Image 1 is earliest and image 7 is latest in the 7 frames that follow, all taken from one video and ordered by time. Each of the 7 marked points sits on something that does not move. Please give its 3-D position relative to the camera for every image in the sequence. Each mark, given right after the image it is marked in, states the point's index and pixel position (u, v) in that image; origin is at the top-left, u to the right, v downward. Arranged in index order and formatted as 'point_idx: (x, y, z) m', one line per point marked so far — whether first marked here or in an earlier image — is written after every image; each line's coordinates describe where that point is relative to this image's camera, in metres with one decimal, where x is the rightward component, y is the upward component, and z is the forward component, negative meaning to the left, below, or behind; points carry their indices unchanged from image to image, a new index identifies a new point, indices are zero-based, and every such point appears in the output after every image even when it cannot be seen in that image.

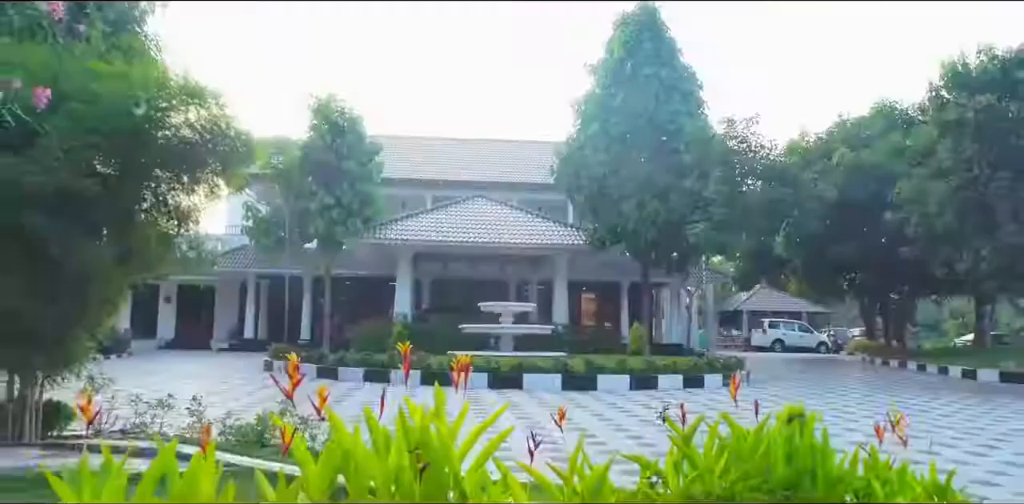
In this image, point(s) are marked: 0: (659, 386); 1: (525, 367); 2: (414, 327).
0: (+2.3, -2.1, +13.5) m
1: (+0.2, -1.8, +13.2) m
2: (-2.2, -1.7, +19.2) m
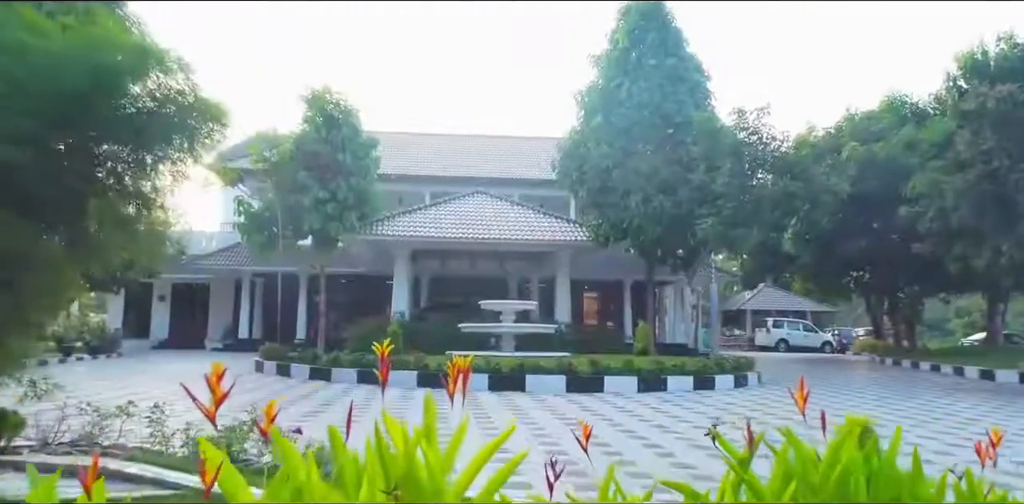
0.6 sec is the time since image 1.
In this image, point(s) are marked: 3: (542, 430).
0: (+2.3, -2.1, +12.8) m
1: (+0.2, -1.7, +12.6) m
2: (-2.2, -1.6, +18.5) m
3: (+0.3, -1.9, +9.4) m
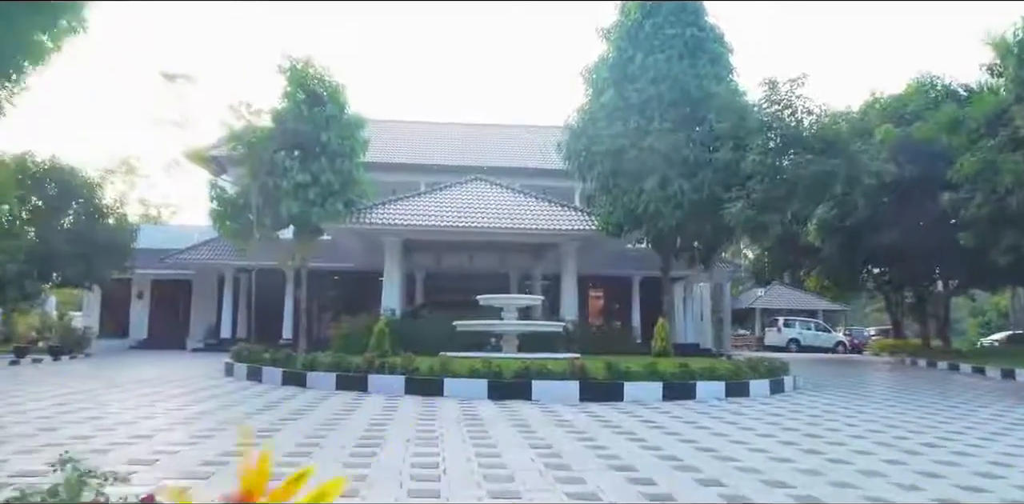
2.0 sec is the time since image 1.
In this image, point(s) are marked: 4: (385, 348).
0: (+2.4, -1.9, +11.0) m
1: (+0.3, -1.5, +10.7) m
2: (-2.1, -1.4, +16.7) m
3: (+0.3, -1.7, +7.6) m
4: (-2.0, -1.5, +13.4) m
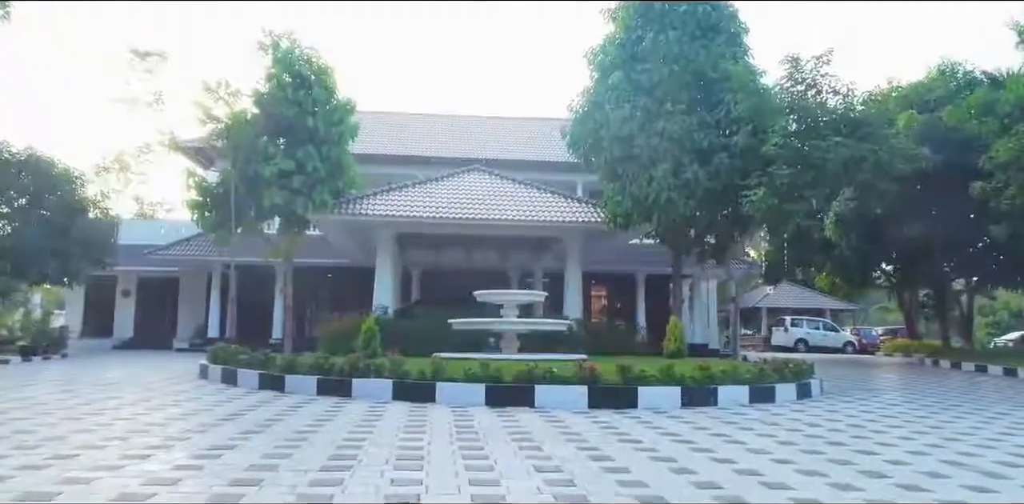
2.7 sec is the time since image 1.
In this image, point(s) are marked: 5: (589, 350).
0: (+2.4, -1.7, +9.9) m
1: (+0.3, -1.4, +9.6) m
2: (-2.1, -1.3, +15.6) m
3: (+0.3, -1.6, +6.4) m
4: (-2.0, -1.4, +12.3) m
5: (+1.5, -1.9, +16.7) m
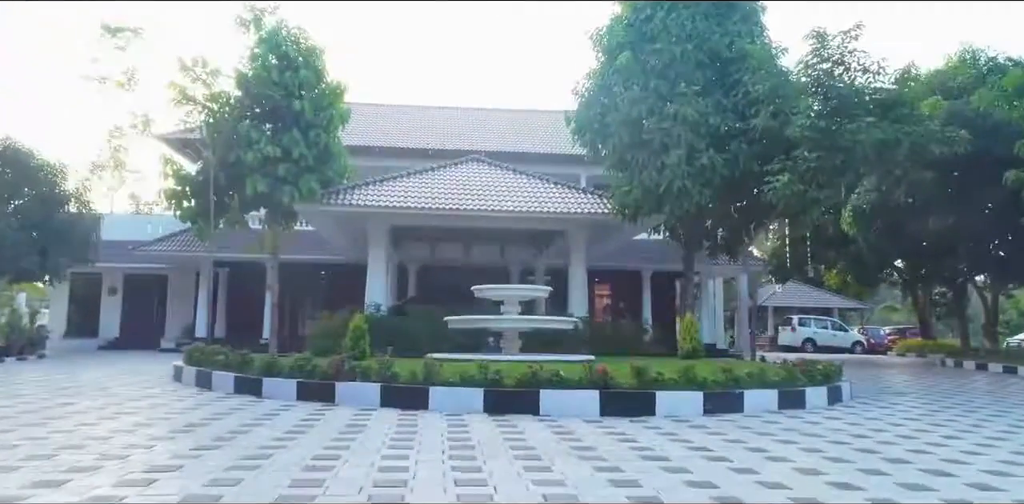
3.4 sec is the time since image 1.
0: (+2.4, -1.6, +8.8) m
1: (+0.3, -1.3, +8.6) m
2: (-2.1, -1.2, +14.5) m
3: (+0.3, -1.5, +5.4) m
4: (-2.0, -1.3, +11.3) m
5: (+1.5, -1.8, +15.7) m
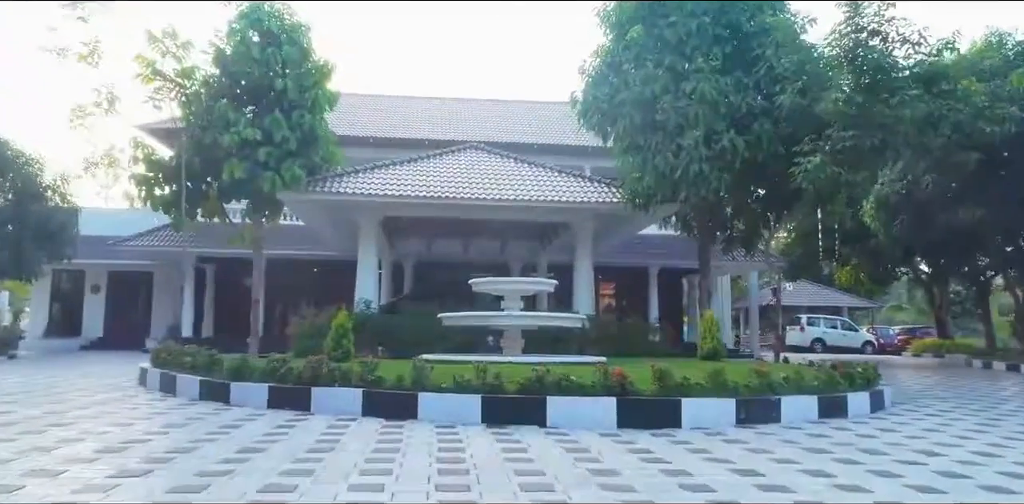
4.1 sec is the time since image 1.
0: (+2.4, -1.5, +7.7) m
1: (+0.3, -1.1, +7.4) m
2: (-2.1, -1.1, +13.4) m
3: (+0.3, -1.4, +4.2) m
4: (-2.0, -1.1, +10.1) m
5: (+1.5, -1.7, +14.5) m
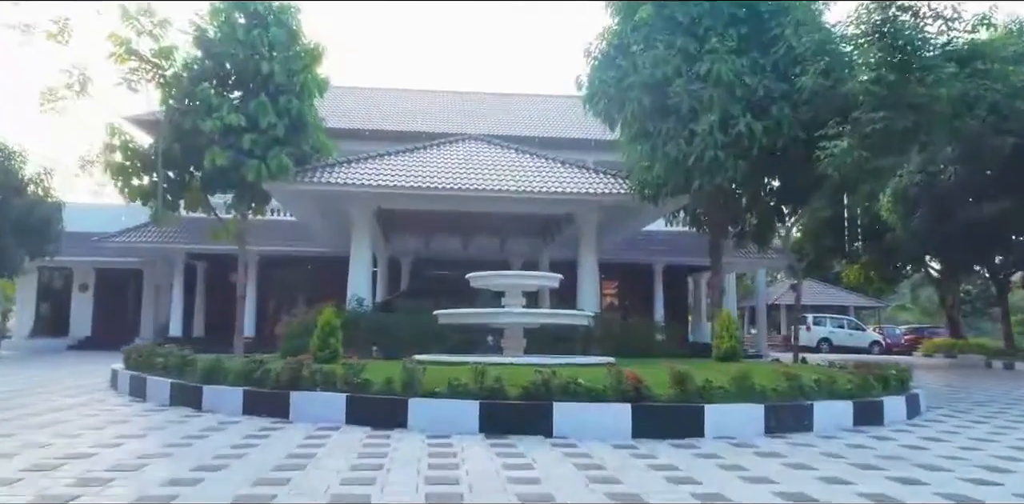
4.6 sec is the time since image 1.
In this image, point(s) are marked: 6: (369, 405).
0: (+2.4, -1.4, +6.9) m
1: (+0.3, -1.0, +6.6) m
2: (-2.1, -1.0, +12.6) m
3: (+0.4, -1.3, +3.4) m
4: (-1.9, -1.0, +9.3) m
5: (+1.6, -1.6, +13.7) m
6: (-1.1, -1.2, +6.8) m
